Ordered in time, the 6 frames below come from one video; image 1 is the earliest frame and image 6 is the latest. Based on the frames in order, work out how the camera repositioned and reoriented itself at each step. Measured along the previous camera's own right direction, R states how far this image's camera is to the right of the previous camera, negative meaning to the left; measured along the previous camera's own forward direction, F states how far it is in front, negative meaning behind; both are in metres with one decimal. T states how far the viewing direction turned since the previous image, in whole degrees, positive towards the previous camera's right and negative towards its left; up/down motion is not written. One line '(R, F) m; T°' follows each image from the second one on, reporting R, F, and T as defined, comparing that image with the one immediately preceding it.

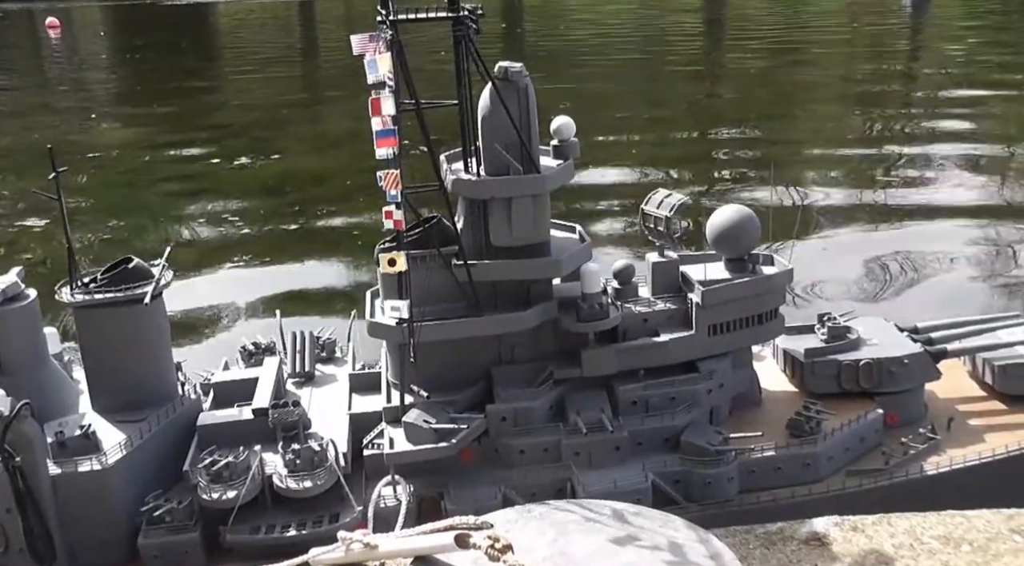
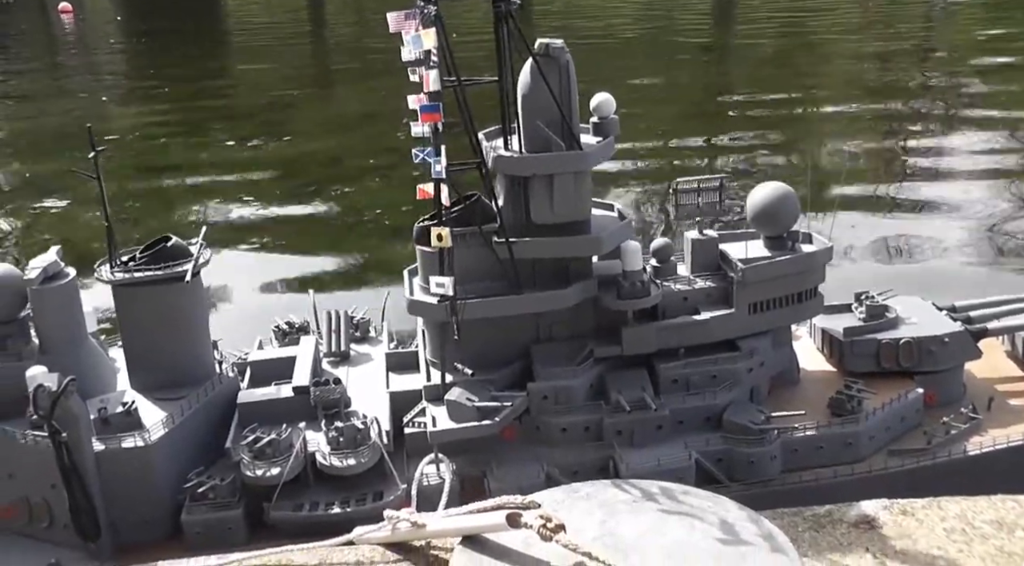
(-0.4, +0.1) m; -1°
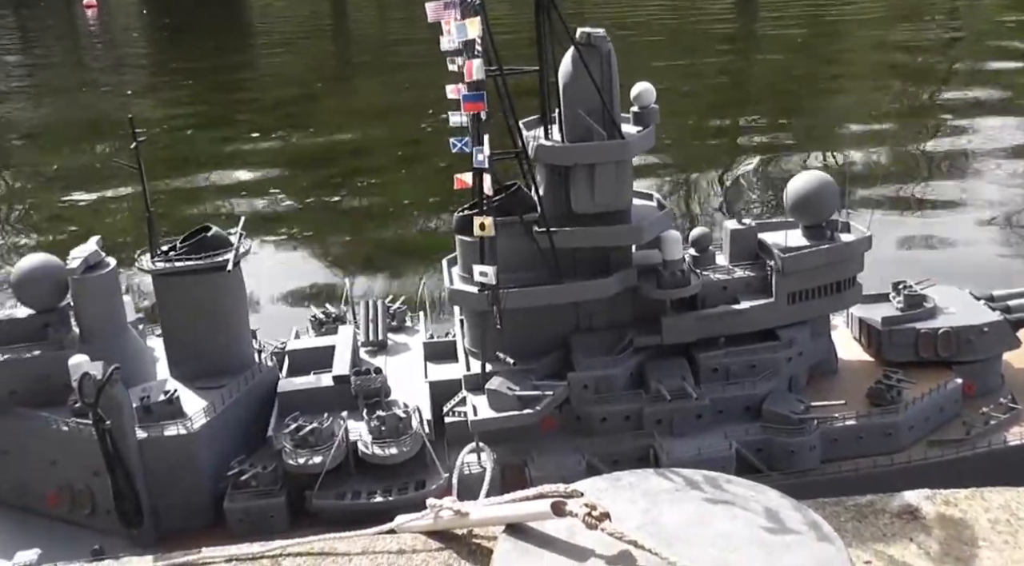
(-0.3, 0.0) m; -1°
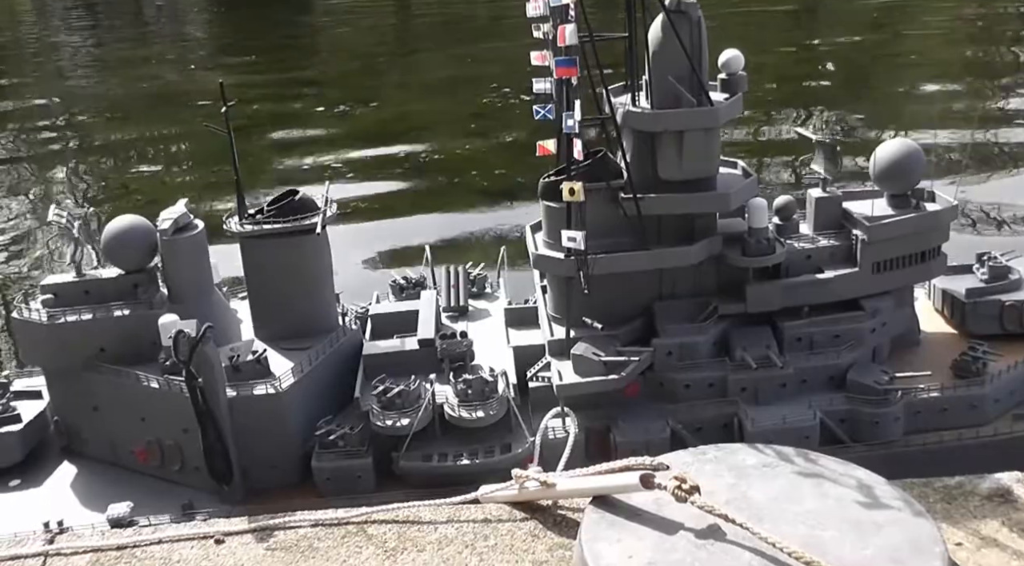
(-0.5, 0.0) m; -2°
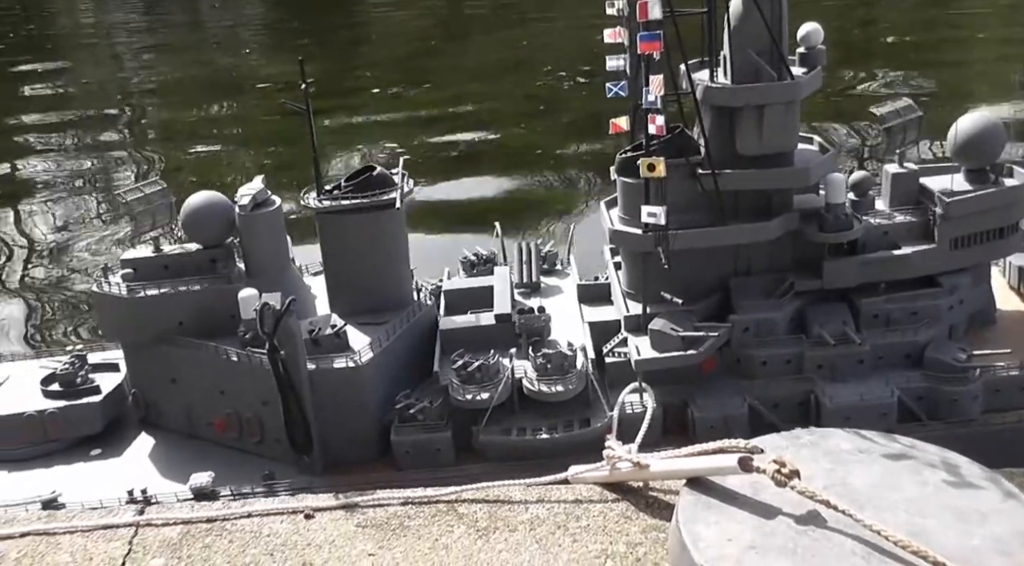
(-0.5, -0.1) m; -2°
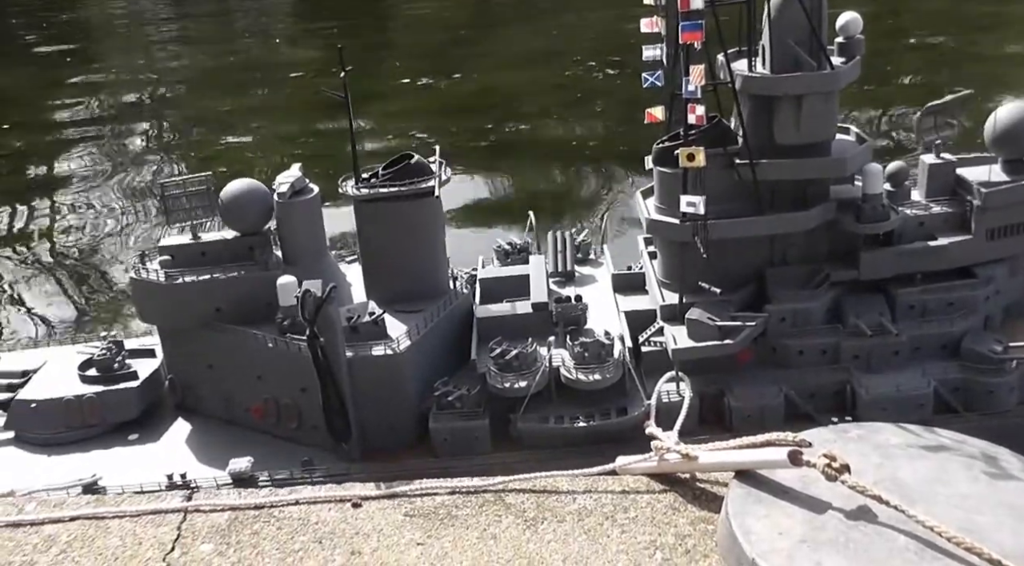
(-0.3, -0.1) m; -1°
